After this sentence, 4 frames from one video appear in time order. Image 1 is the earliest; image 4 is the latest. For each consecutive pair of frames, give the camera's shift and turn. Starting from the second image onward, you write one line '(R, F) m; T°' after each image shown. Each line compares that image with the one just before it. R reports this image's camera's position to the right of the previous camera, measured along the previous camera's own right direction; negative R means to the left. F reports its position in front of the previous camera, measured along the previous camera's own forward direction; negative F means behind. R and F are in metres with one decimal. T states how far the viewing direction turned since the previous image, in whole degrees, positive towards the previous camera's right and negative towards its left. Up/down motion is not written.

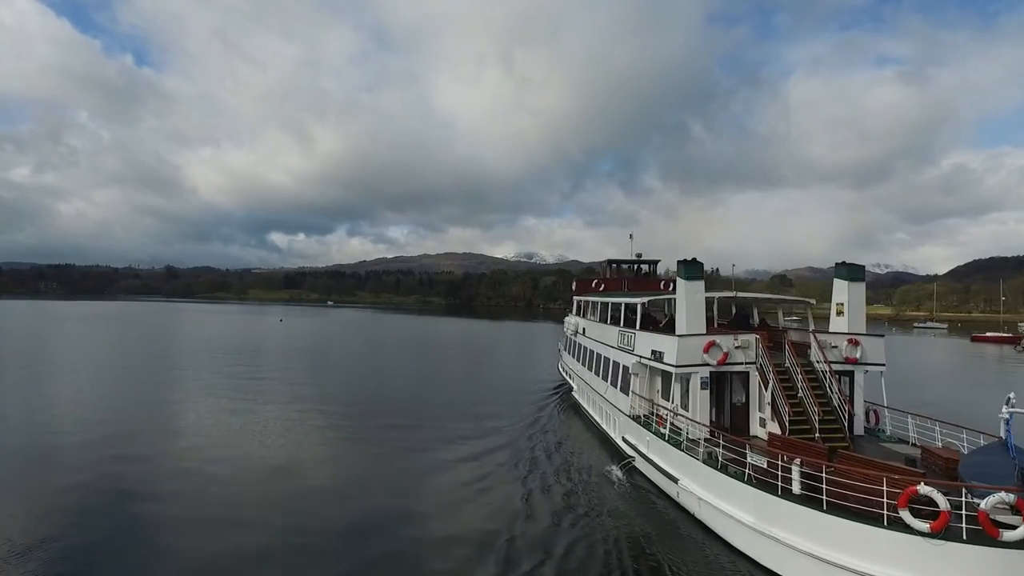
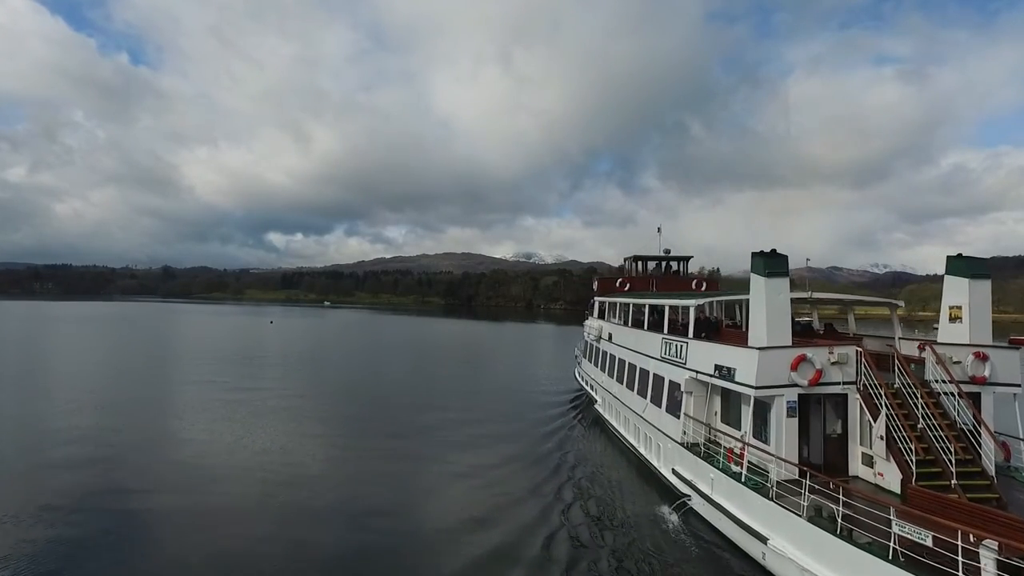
(-0.3, +1.4) m; 0°
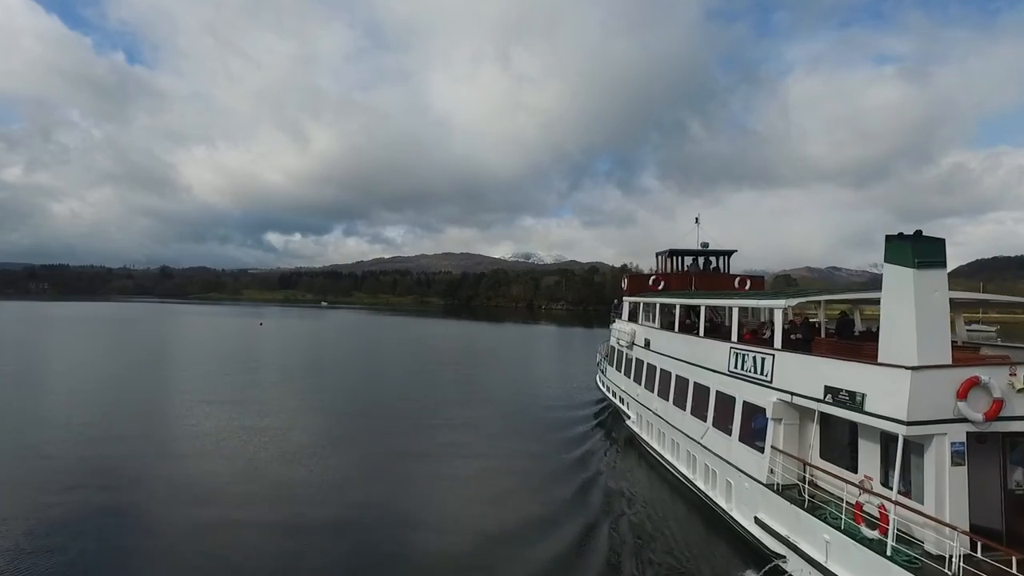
(-0.3, +1.4) m; 0°
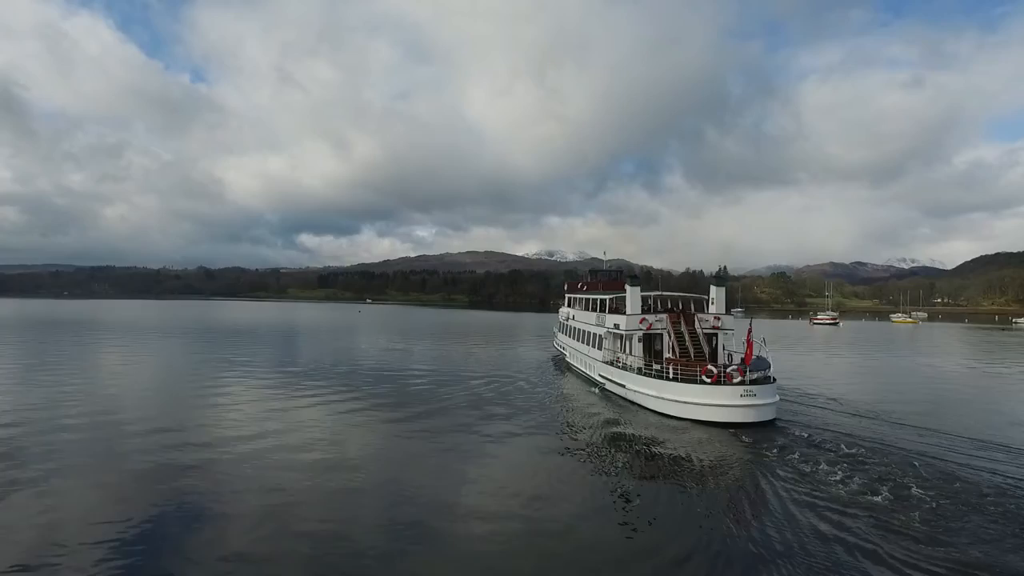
(-3.2, -14.3) m; -2°
